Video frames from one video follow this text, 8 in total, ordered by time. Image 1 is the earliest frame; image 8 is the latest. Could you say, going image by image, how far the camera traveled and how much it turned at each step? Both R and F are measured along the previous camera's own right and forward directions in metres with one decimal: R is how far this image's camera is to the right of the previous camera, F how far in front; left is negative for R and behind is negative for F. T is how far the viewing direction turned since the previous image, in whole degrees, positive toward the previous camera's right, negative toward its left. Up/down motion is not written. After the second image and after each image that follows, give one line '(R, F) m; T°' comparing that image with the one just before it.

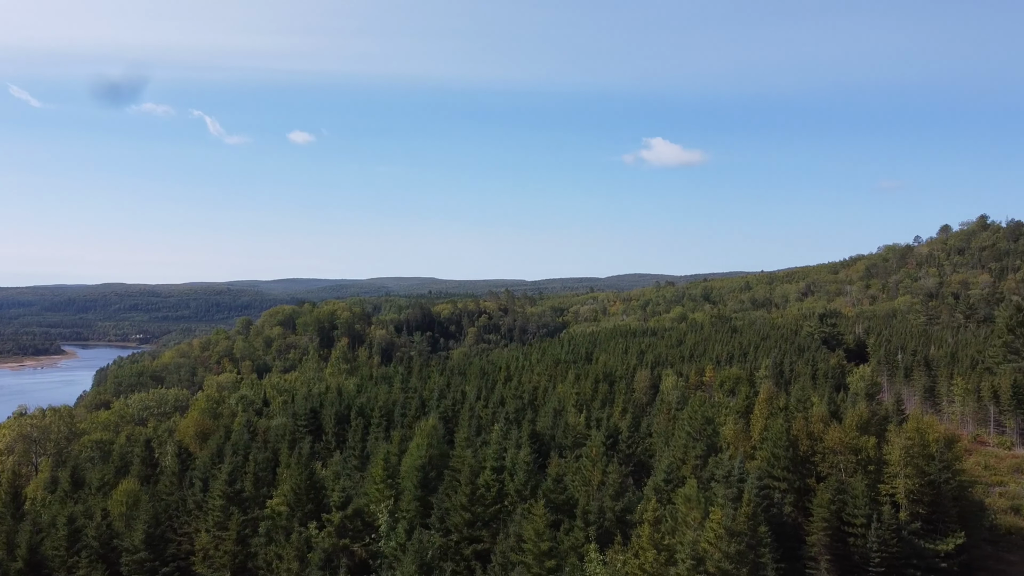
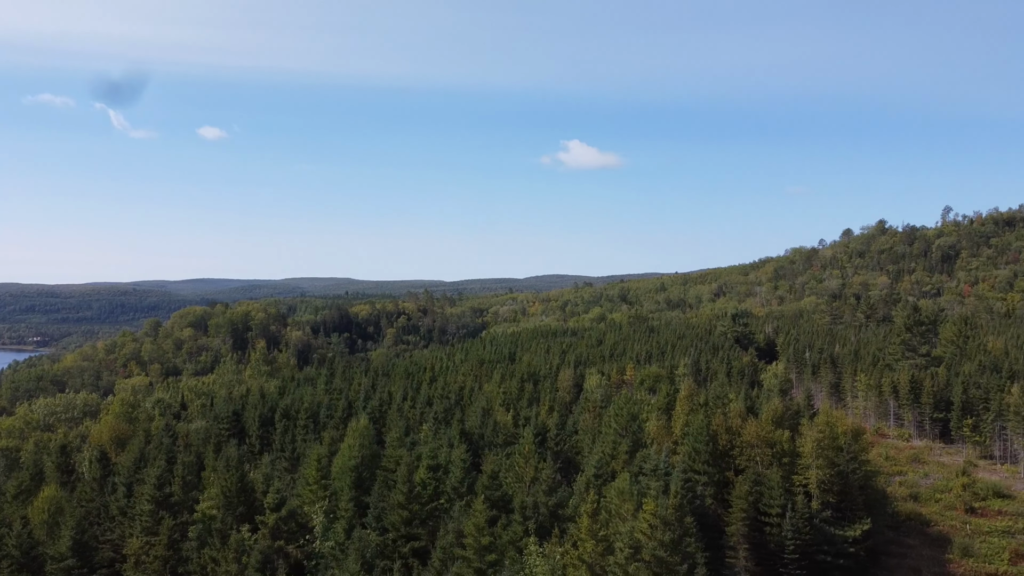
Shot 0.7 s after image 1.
(-0.7, -0.5) m; +6°
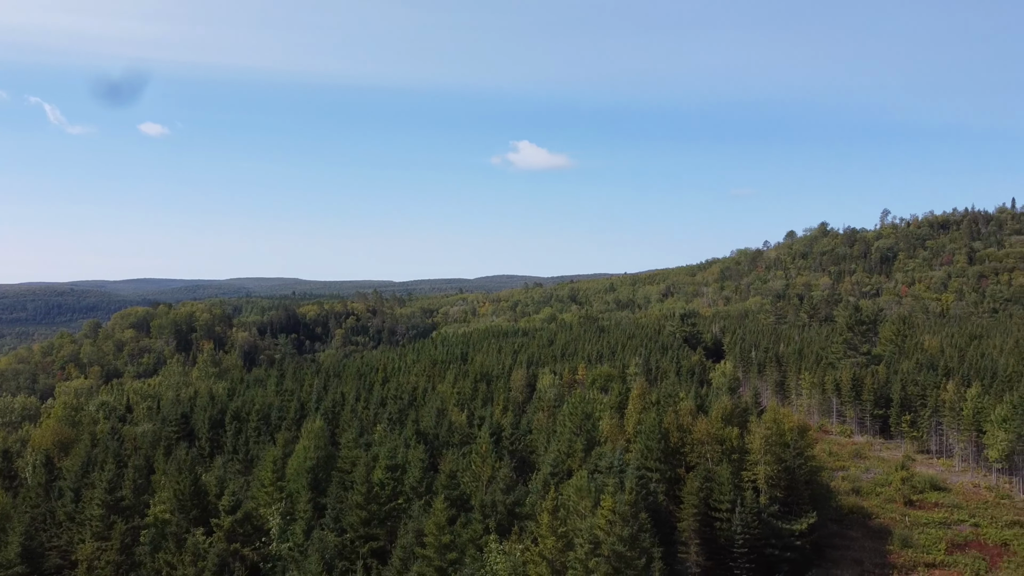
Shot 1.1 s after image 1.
(-0.4, -0.3) m; +3°
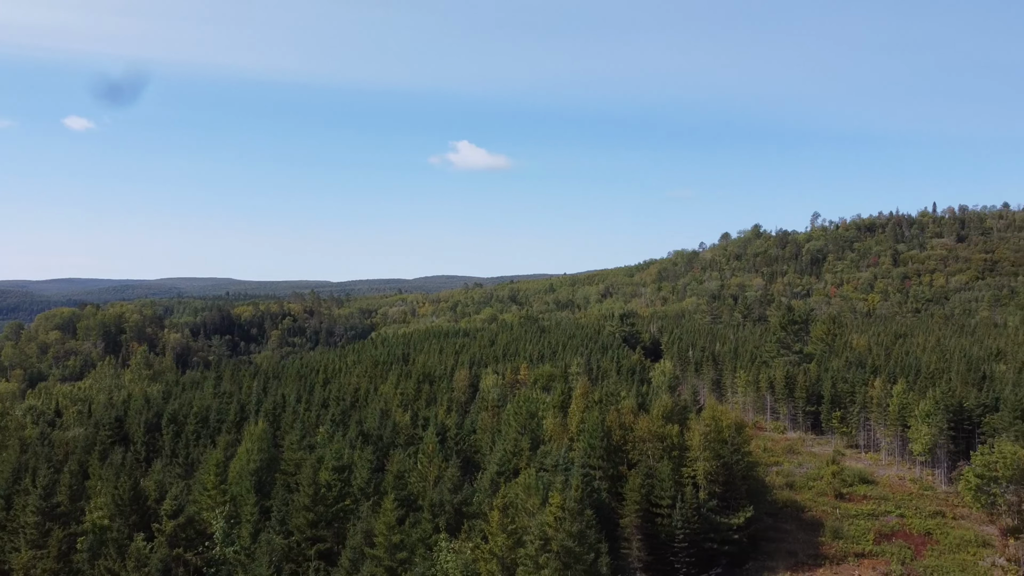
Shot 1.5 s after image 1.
(-0.4, -0.3) m; +4°
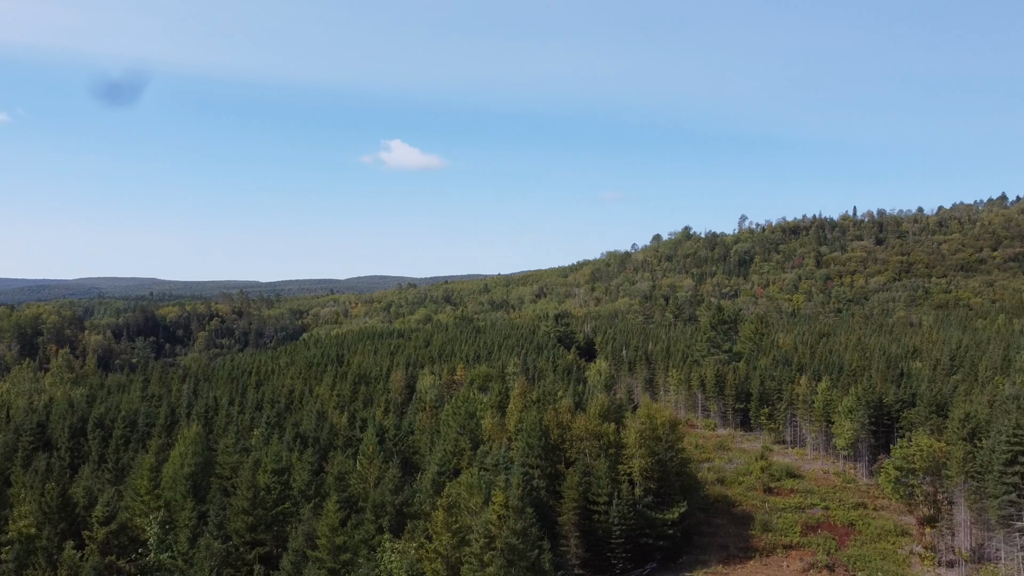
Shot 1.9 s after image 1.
(-0.4, -0.2) m; +5°
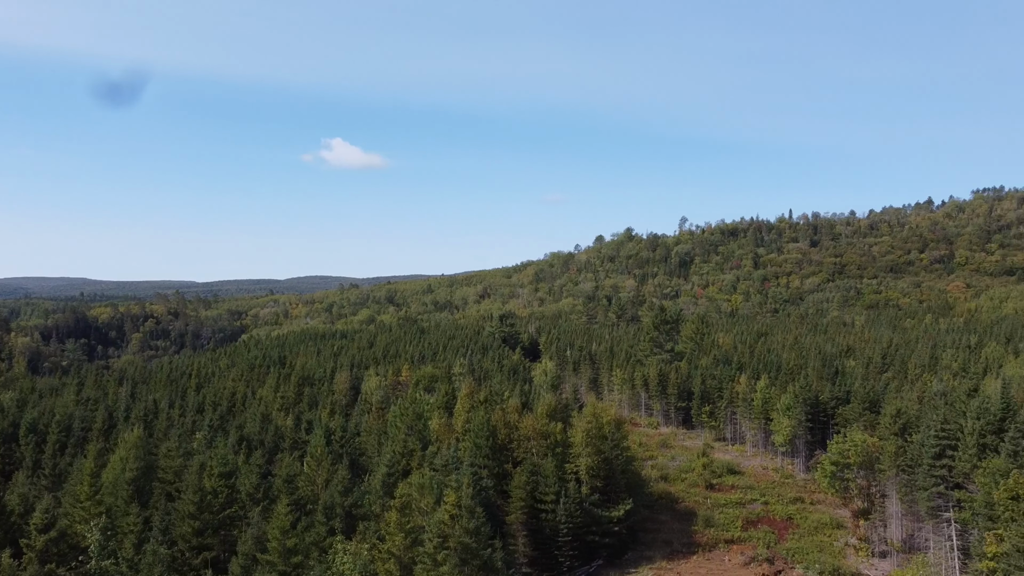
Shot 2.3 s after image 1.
(-0.3, -0.2) m; +4°
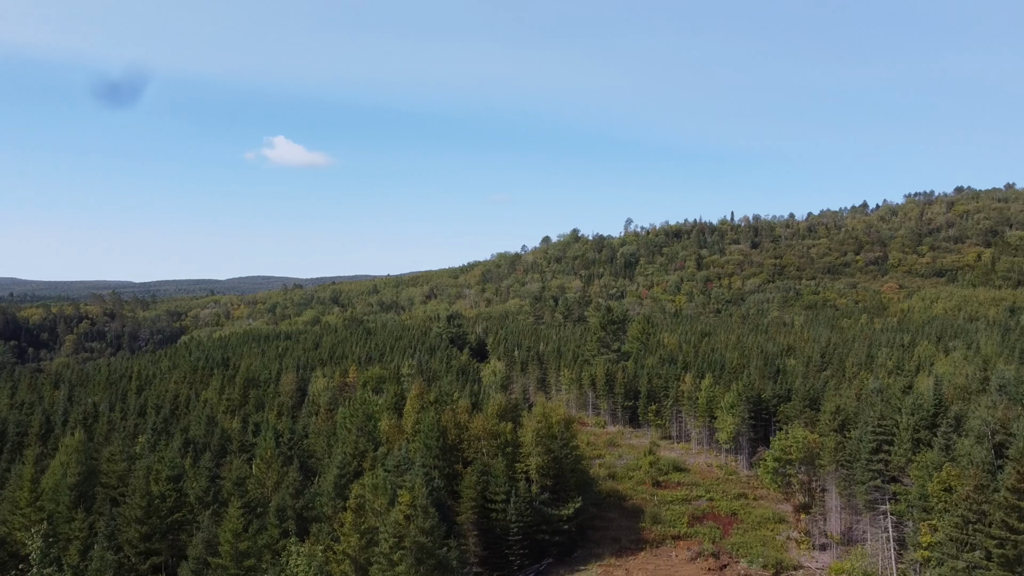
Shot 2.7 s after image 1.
(-0.3, -0.2) m; +4°
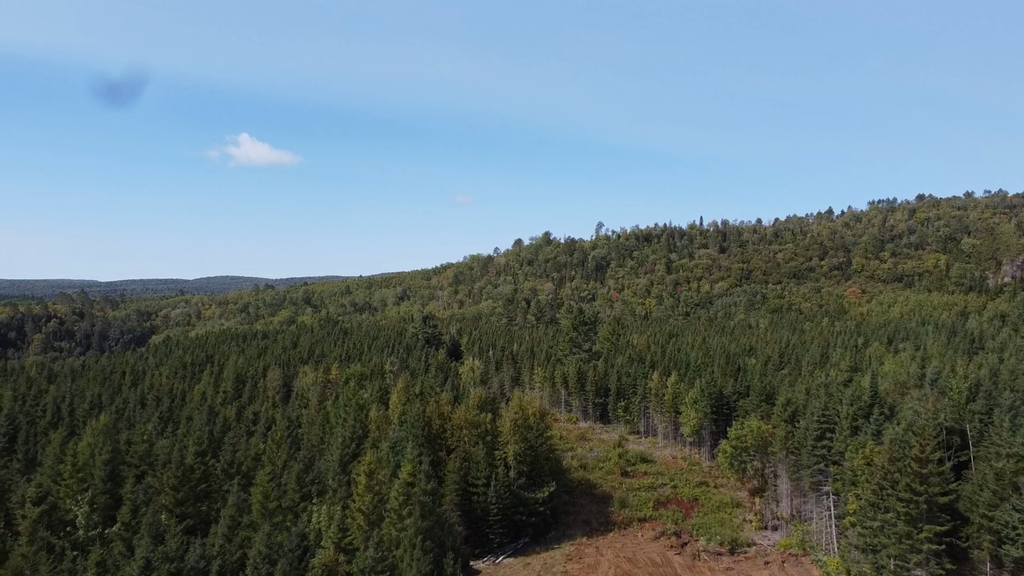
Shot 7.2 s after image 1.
(-0.7, -5.0) m; +2°
